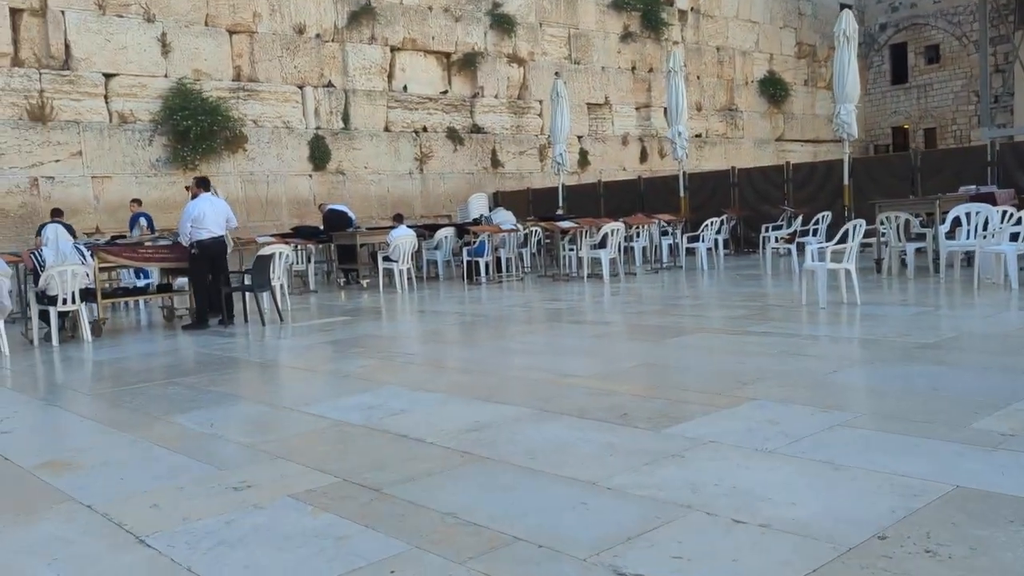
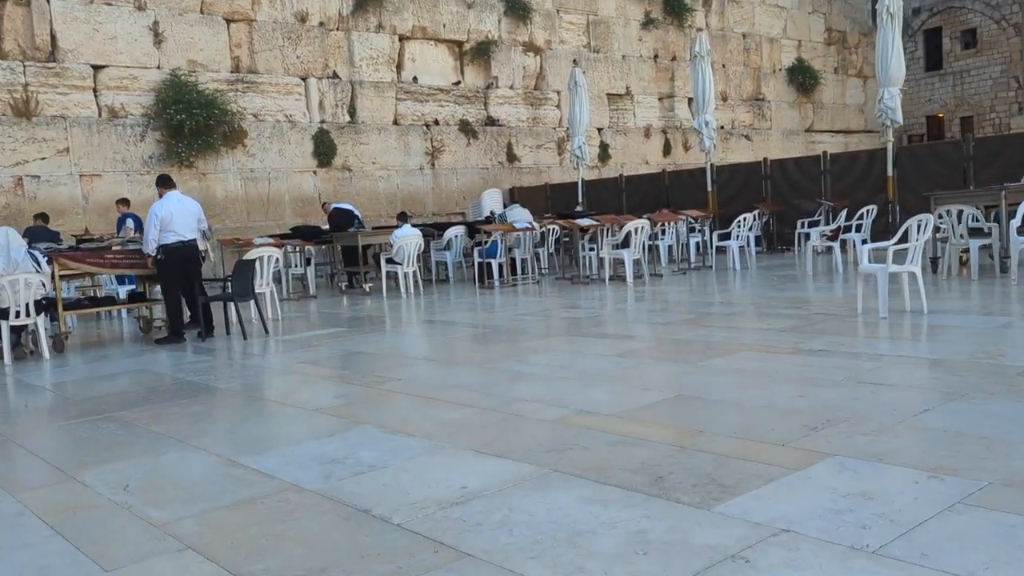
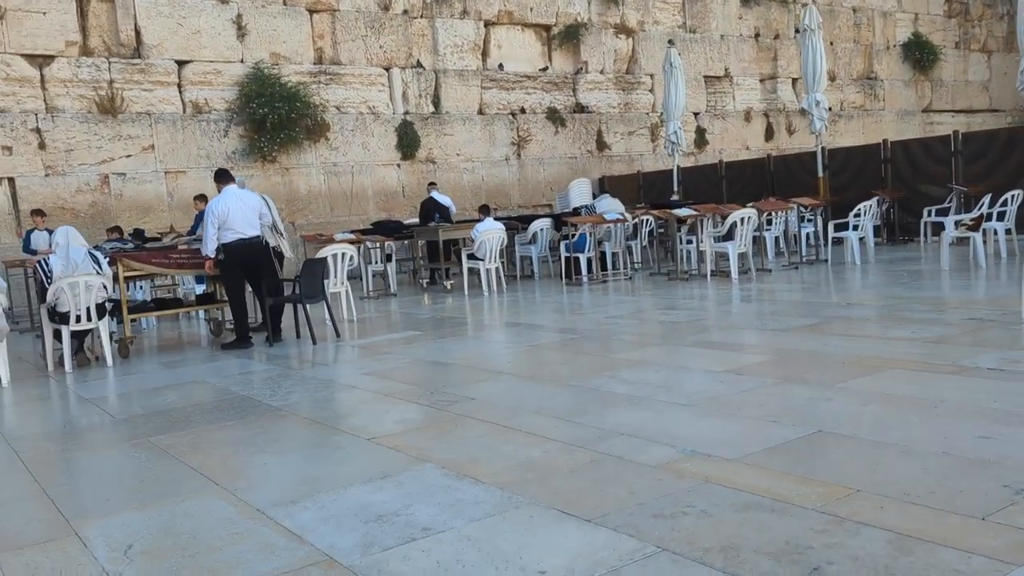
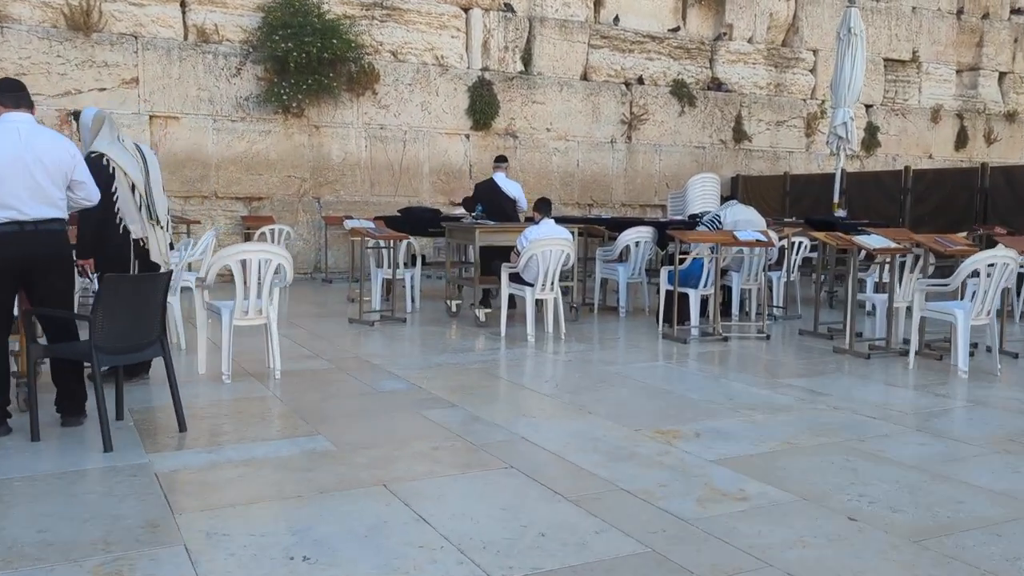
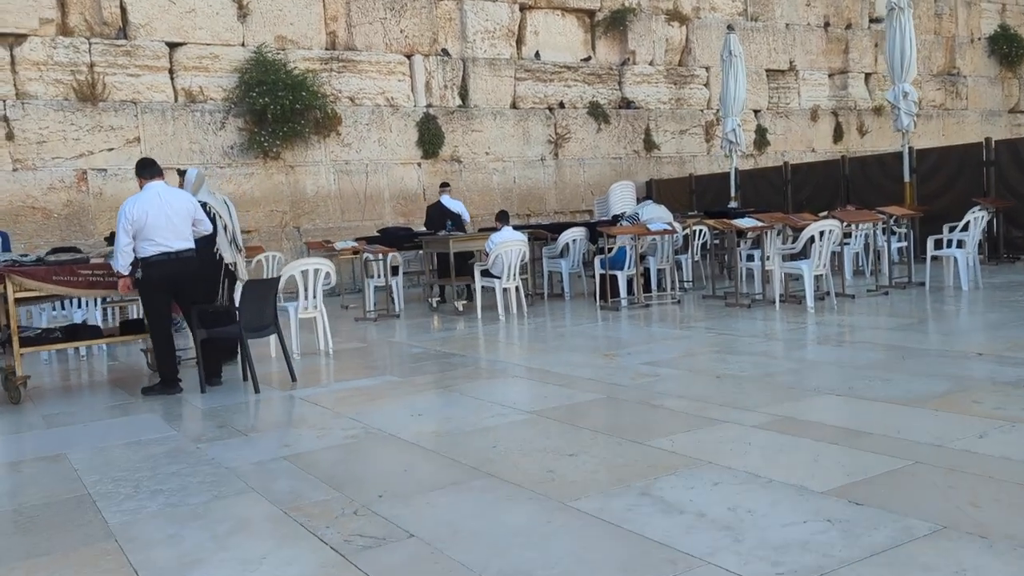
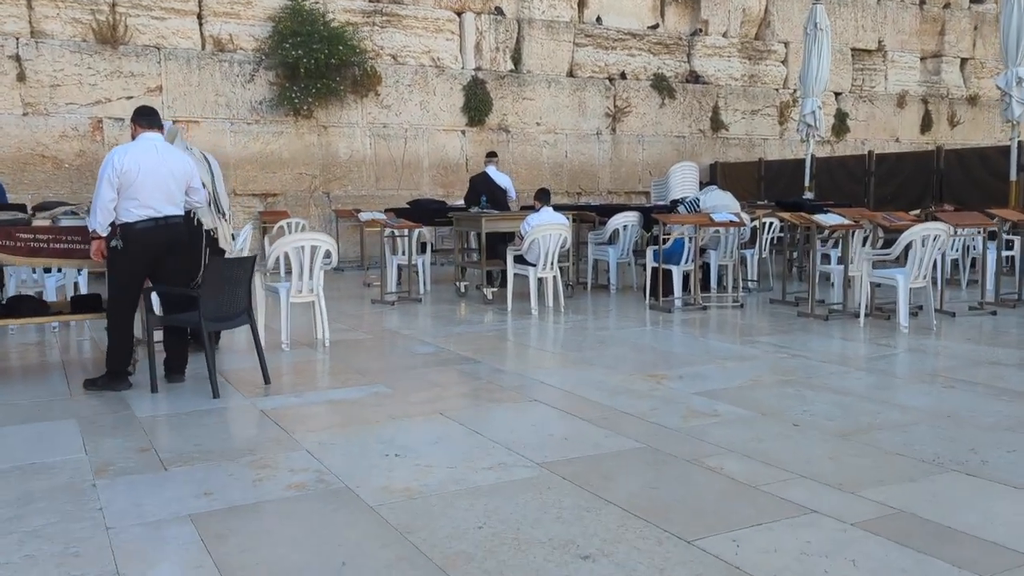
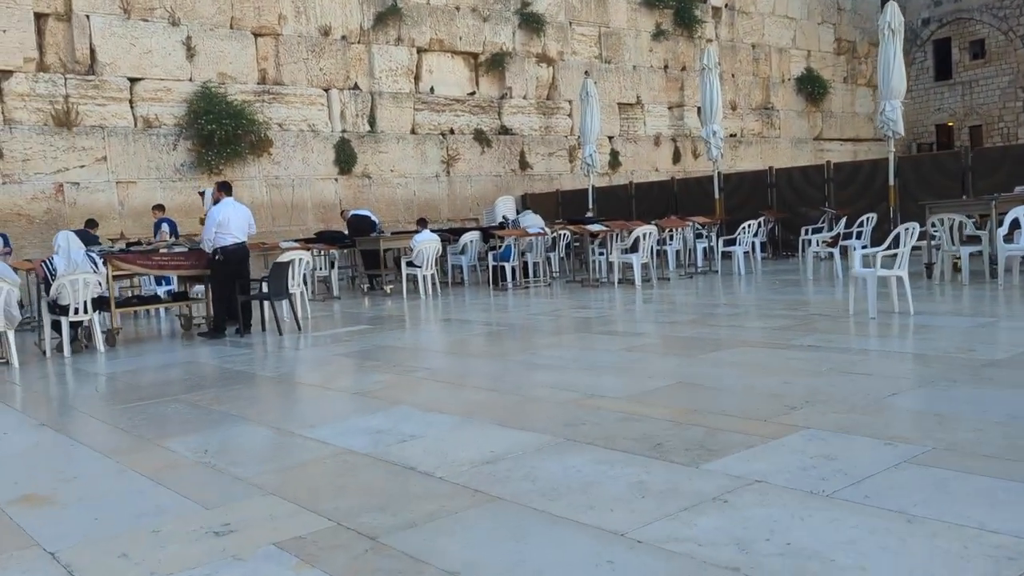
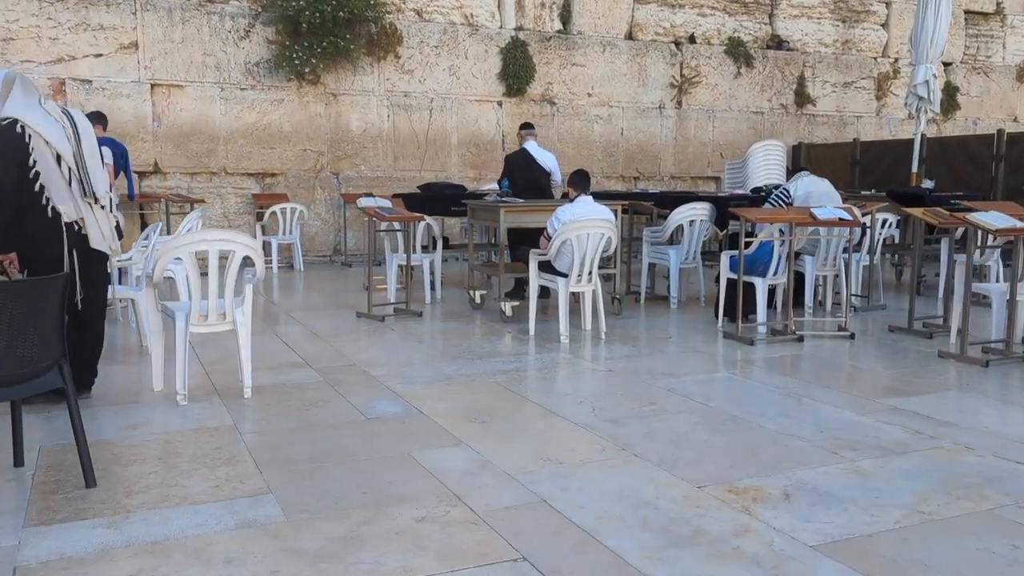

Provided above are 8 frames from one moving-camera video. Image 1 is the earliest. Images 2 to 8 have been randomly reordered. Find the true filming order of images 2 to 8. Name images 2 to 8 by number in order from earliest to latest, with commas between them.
7, 2, 3, 5, 6, 4, 8
